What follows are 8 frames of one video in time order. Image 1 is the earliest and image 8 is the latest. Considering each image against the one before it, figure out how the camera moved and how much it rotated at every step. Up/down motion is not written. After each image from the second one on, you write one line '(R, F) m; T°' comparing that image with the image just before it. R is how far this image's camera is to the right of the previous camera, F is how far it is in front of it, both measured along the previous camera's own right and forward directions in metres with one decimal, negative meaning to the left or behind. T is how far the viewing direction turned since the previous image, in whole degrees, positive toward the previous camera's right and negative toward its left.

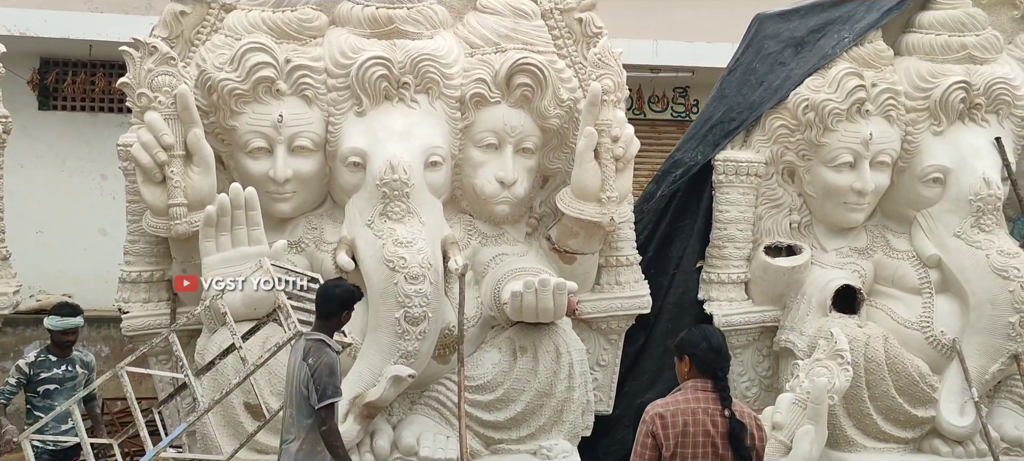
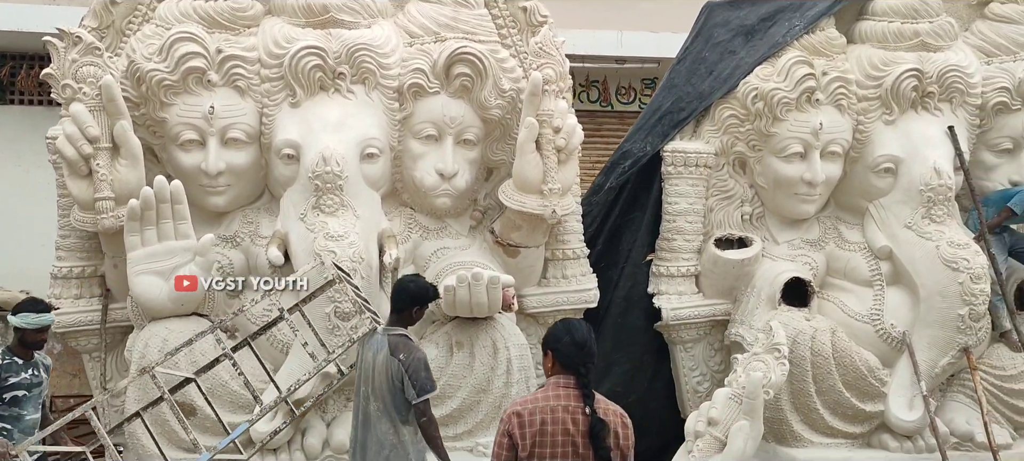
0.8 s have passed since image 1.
(+0.4, +0.1) m; 0°
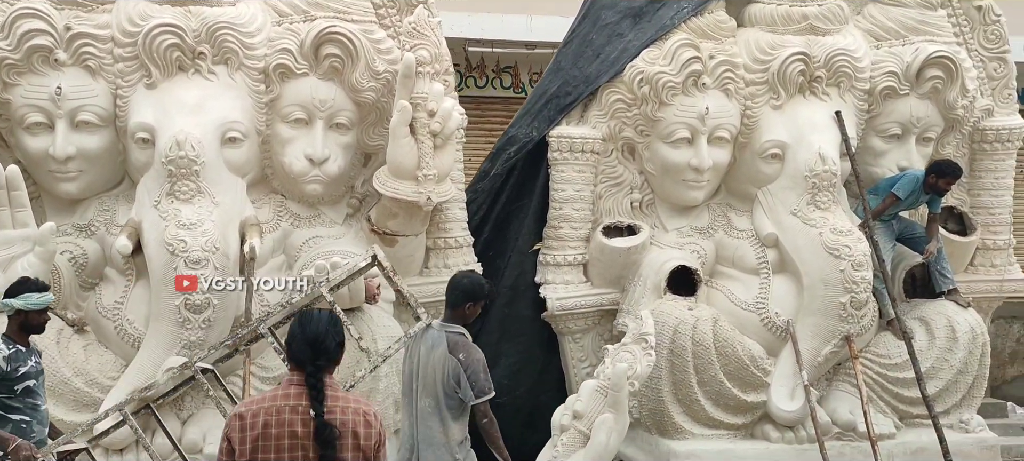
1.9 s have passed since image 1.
(+0.5, +0.2) m; +2°
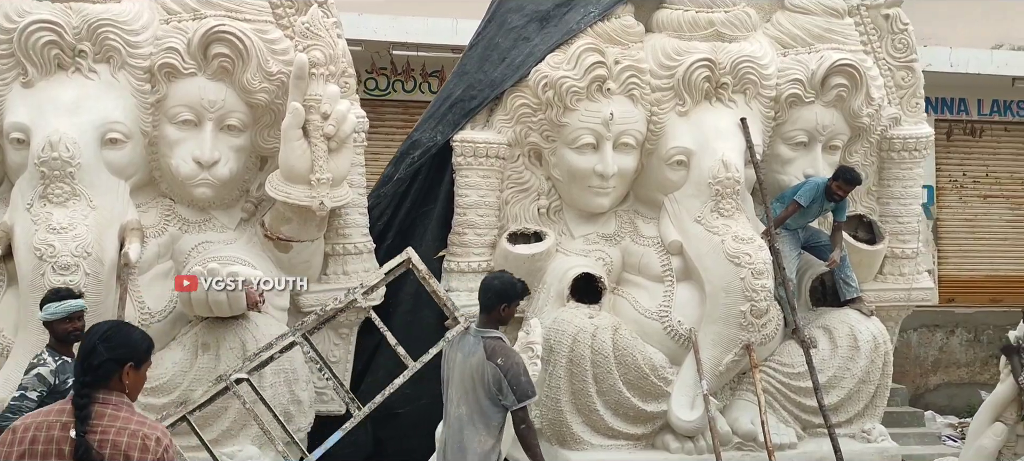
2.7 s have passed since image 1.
(+0.4, +0.1) m; +2°
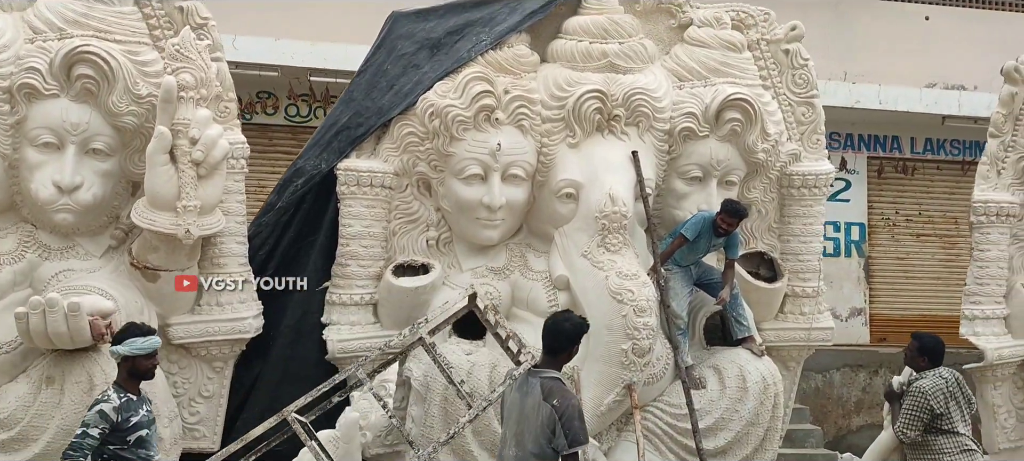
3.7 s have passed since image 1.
(+0.6, +0.1) m; +1°
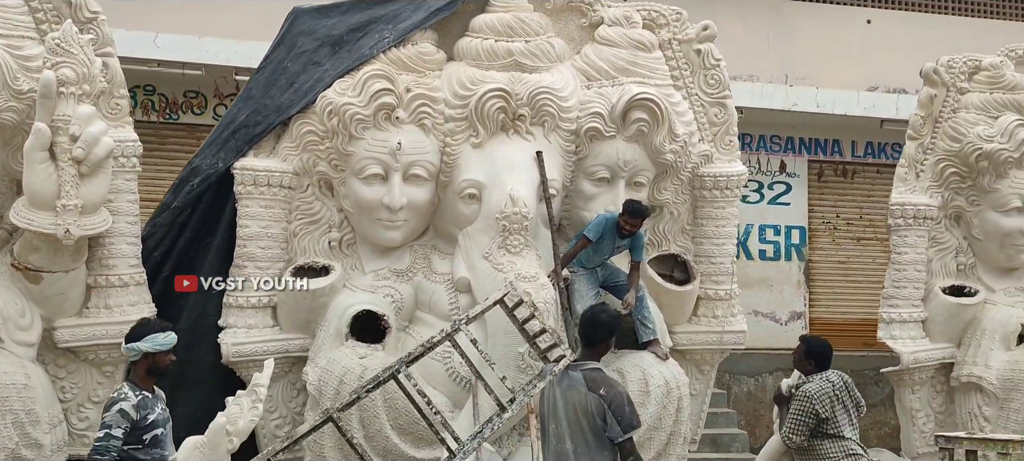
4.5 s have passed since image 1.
(+0.5, +0.1) m; +1°
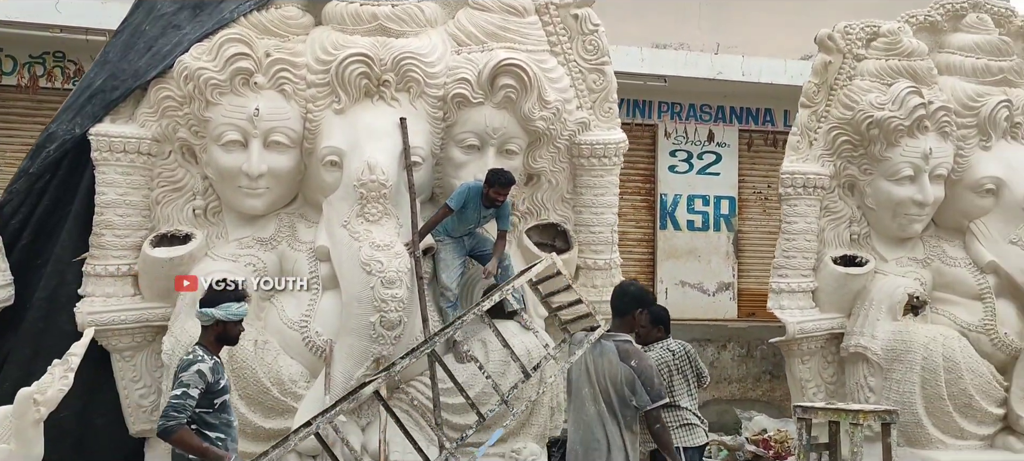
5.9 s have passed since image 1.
(+0.8, +0.1) m; 0°
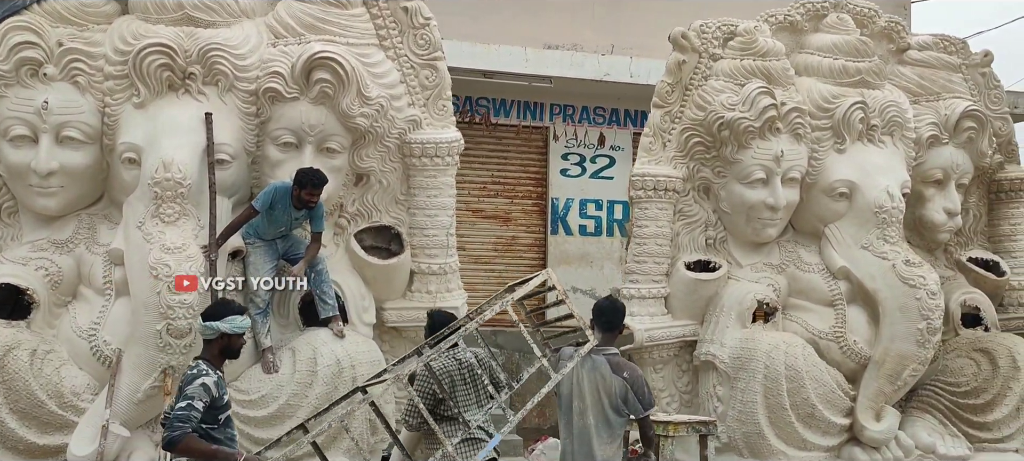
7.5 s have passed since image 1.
(+0.9, +0.2) m; +2°
